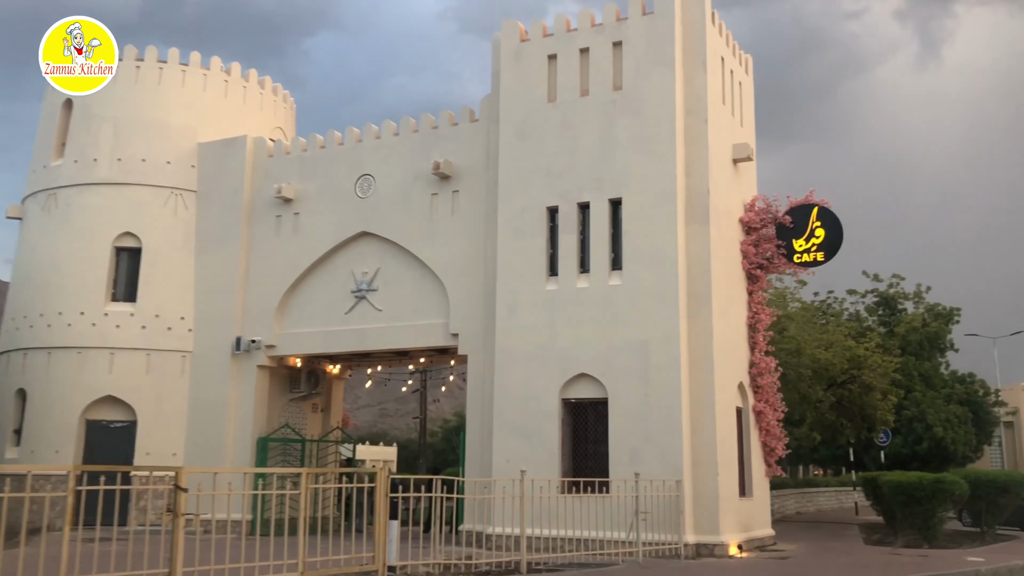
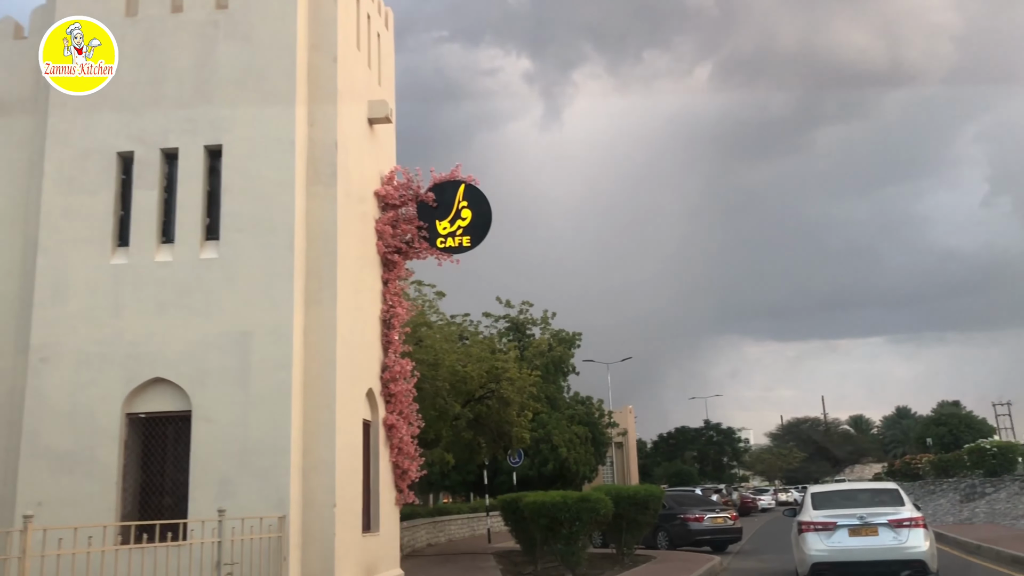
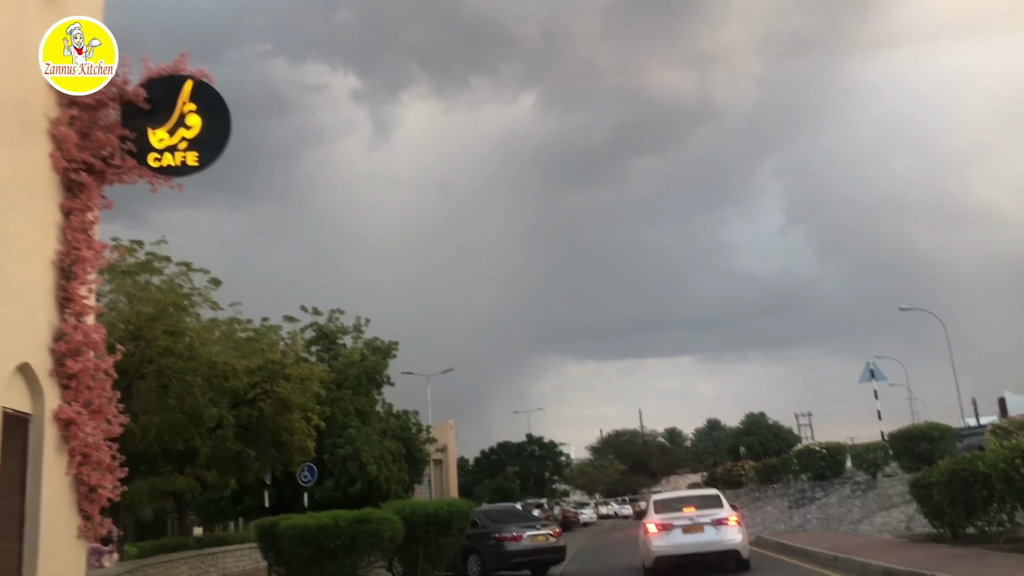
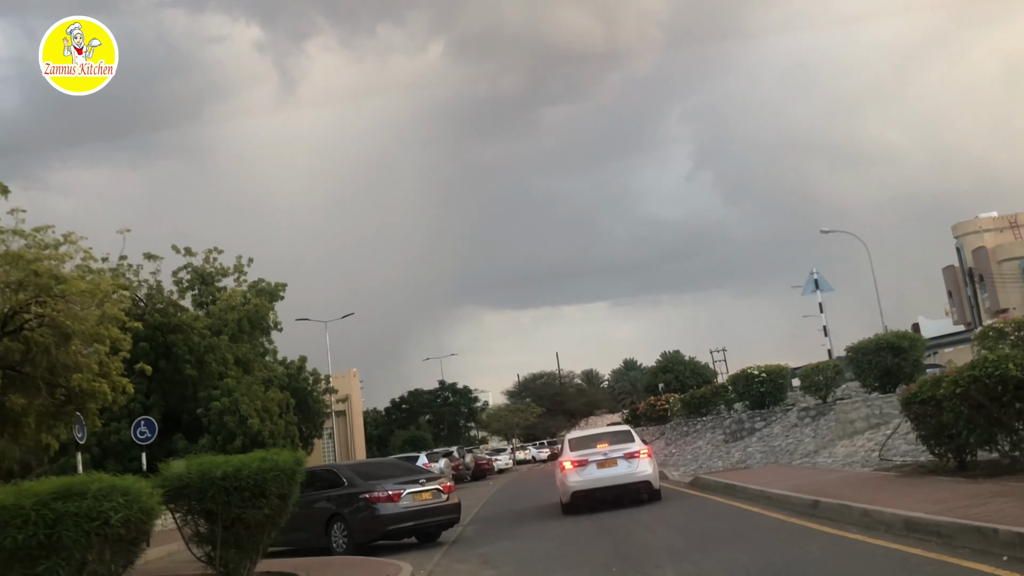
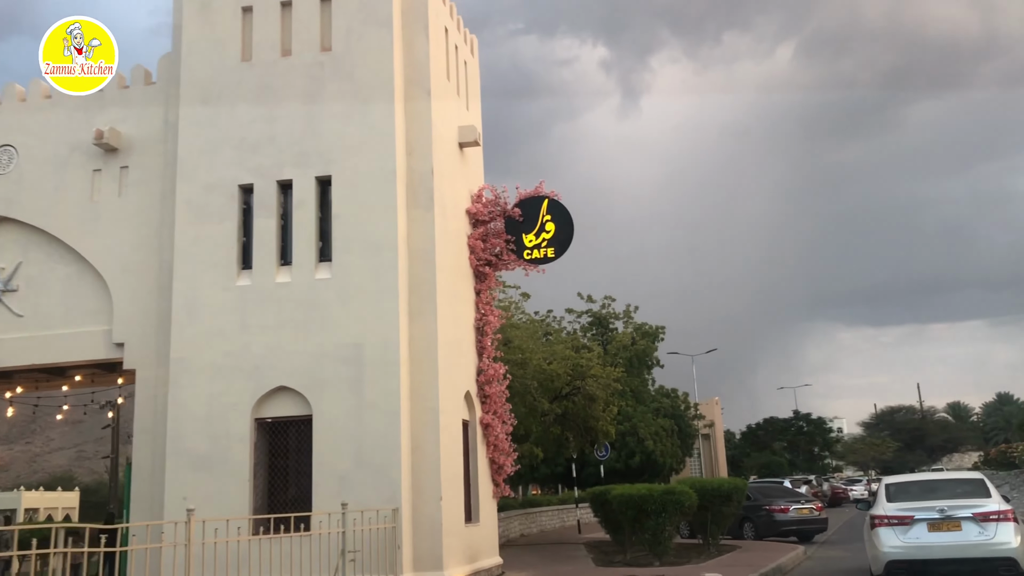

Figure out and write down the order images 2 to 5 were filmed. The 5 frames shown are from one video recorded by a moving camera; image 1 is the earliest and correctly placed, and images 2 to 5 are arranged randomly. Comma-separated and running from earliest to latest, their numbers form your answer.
5, 2, 3, 4
